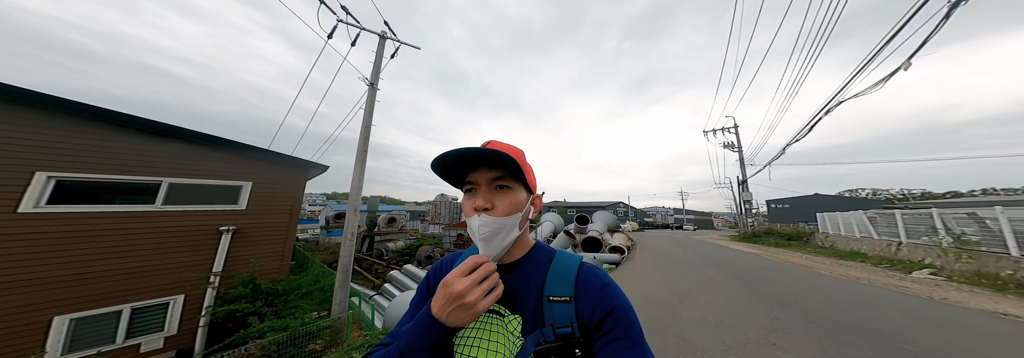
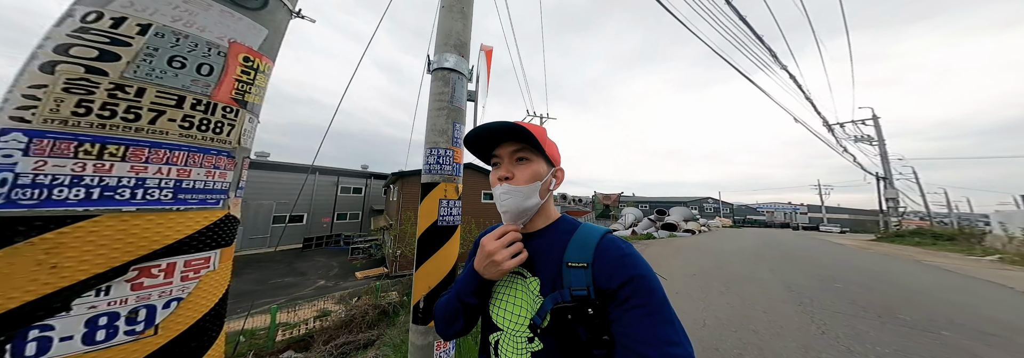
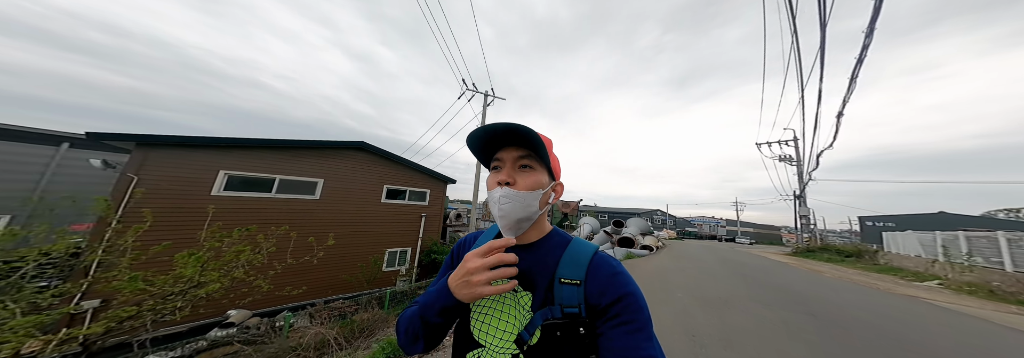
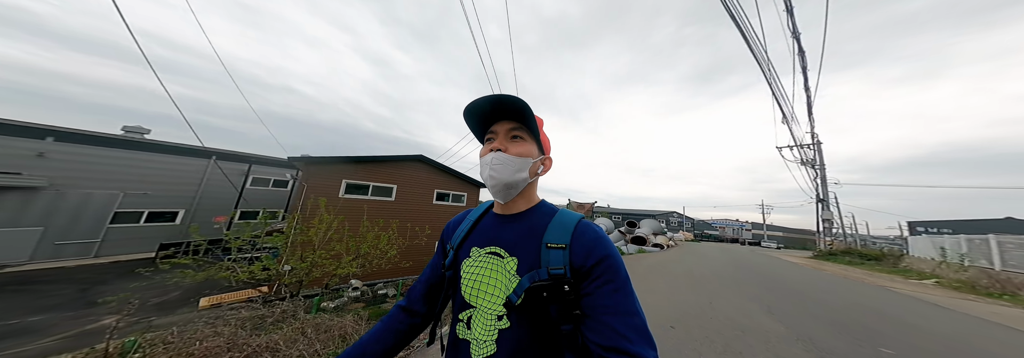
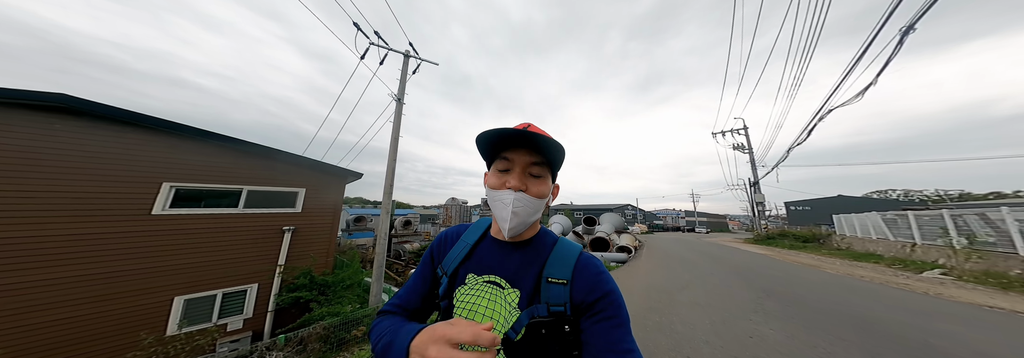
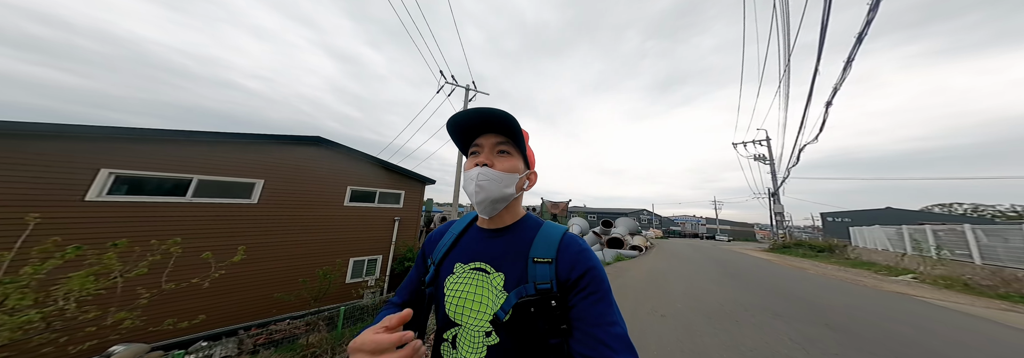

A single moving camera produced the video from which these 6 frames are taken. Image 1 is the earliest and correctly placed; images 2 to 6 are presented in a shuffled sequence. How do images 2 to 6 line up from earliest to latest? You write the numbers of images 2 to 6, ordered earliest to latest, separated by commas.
5, 6, 3, 4, 2
